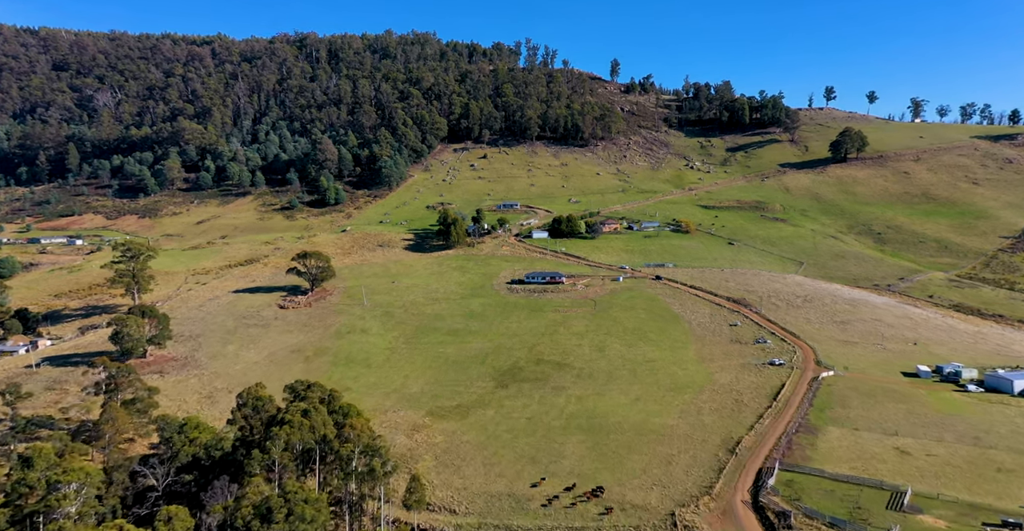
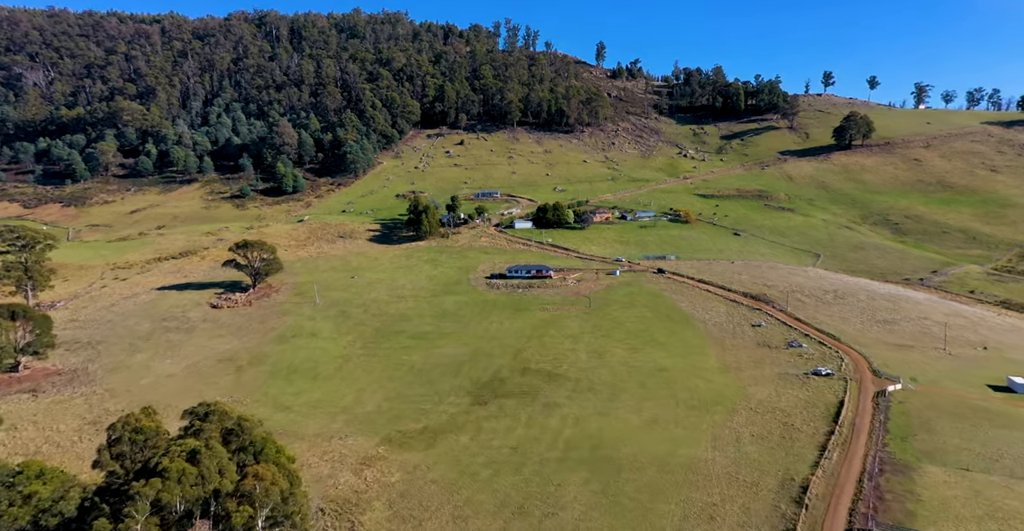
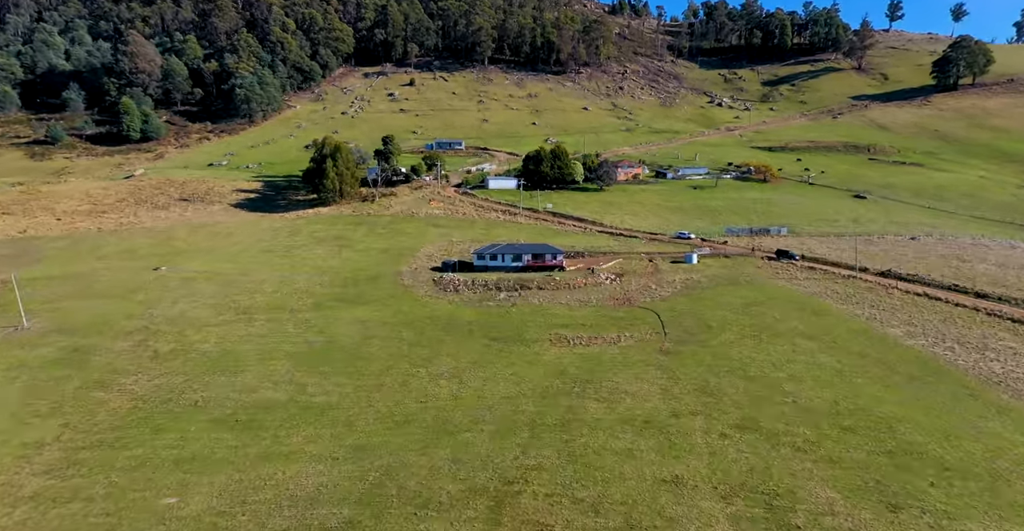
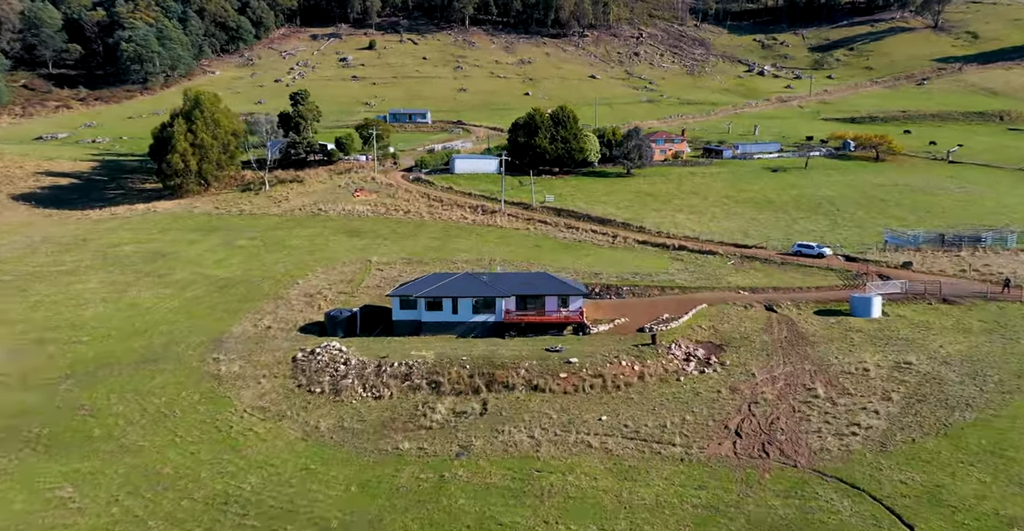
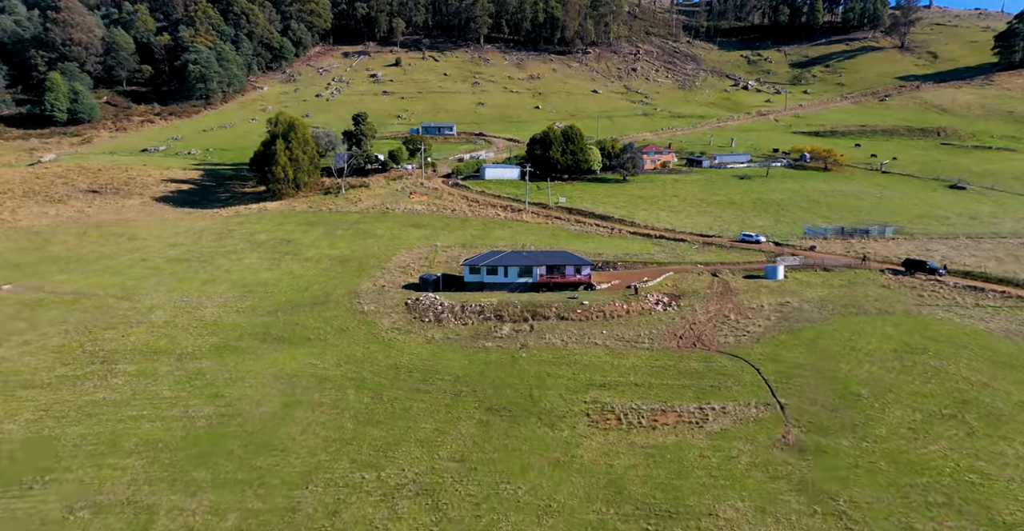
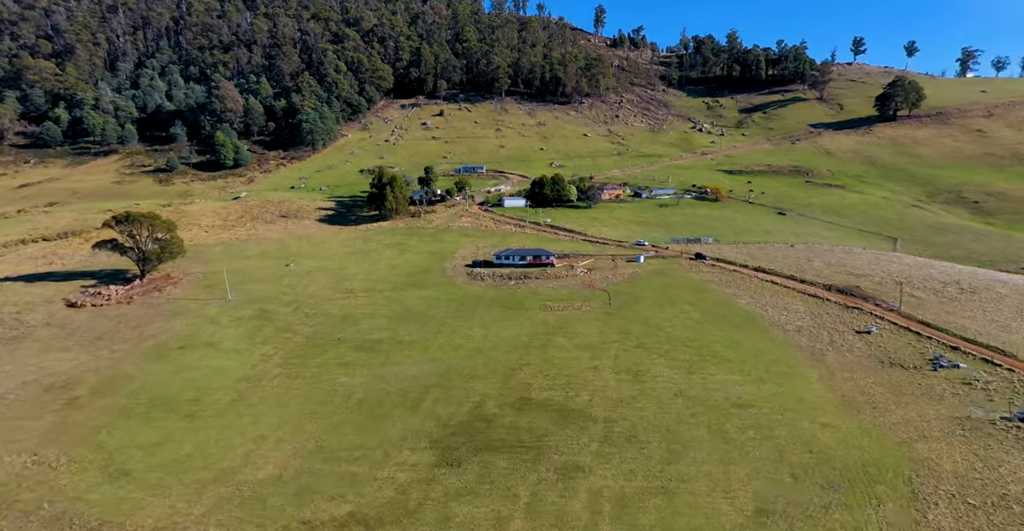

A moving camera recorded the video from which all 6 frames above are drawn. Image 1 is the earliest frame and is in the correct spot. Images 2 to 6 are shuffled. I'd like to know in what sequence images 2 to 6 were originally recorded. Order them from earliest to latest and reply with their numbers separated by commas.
2, 6, 3, 5, 4
